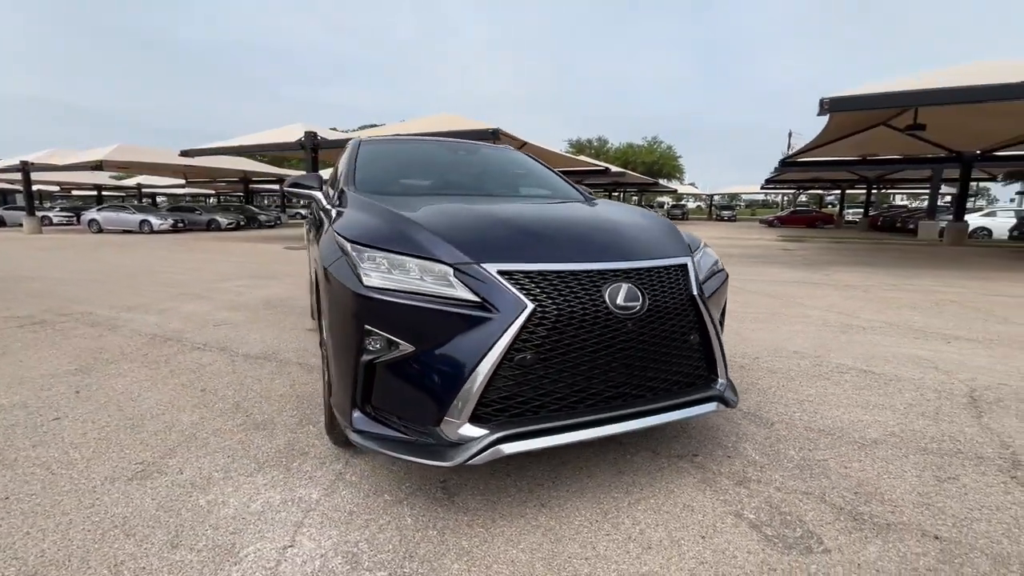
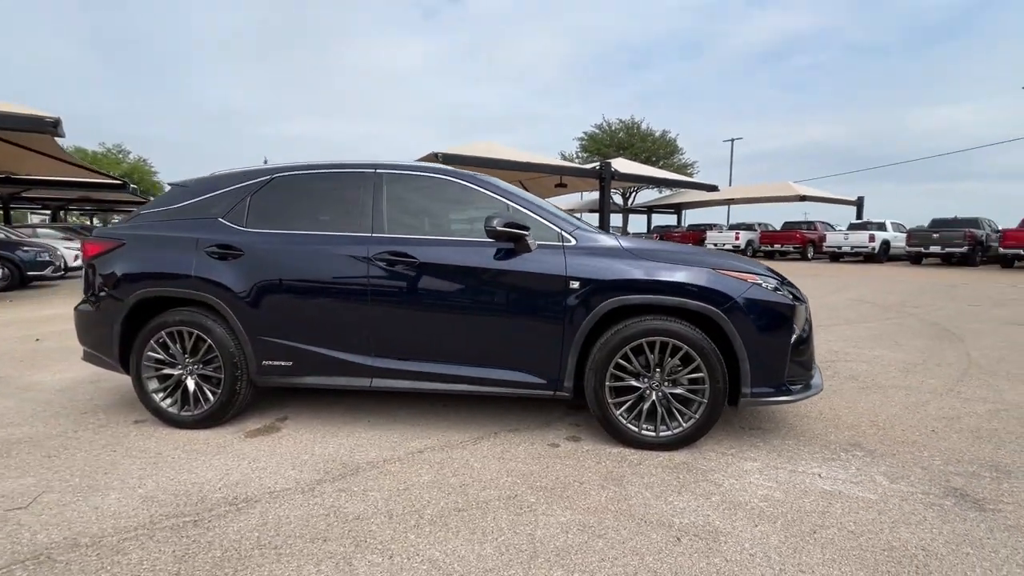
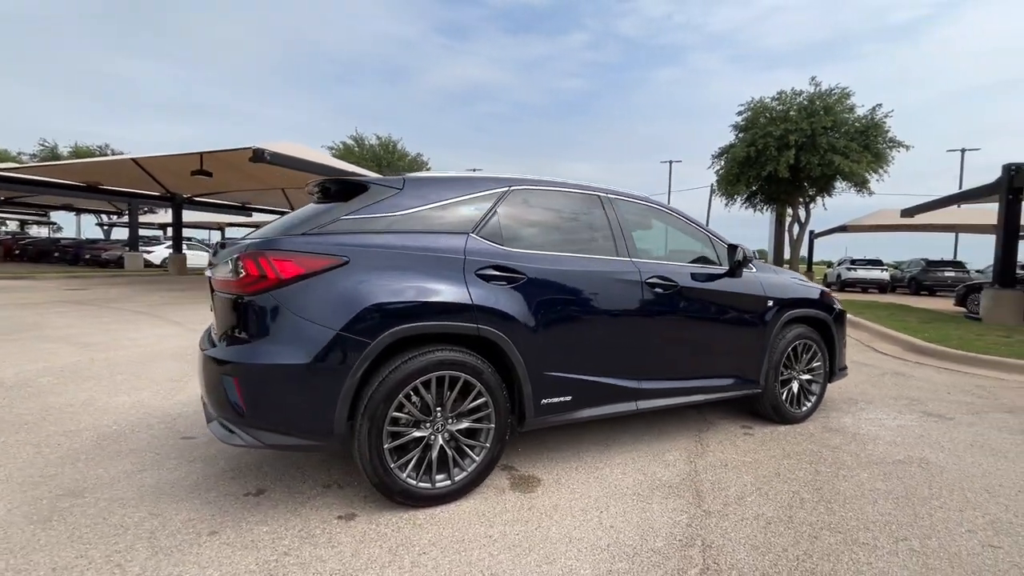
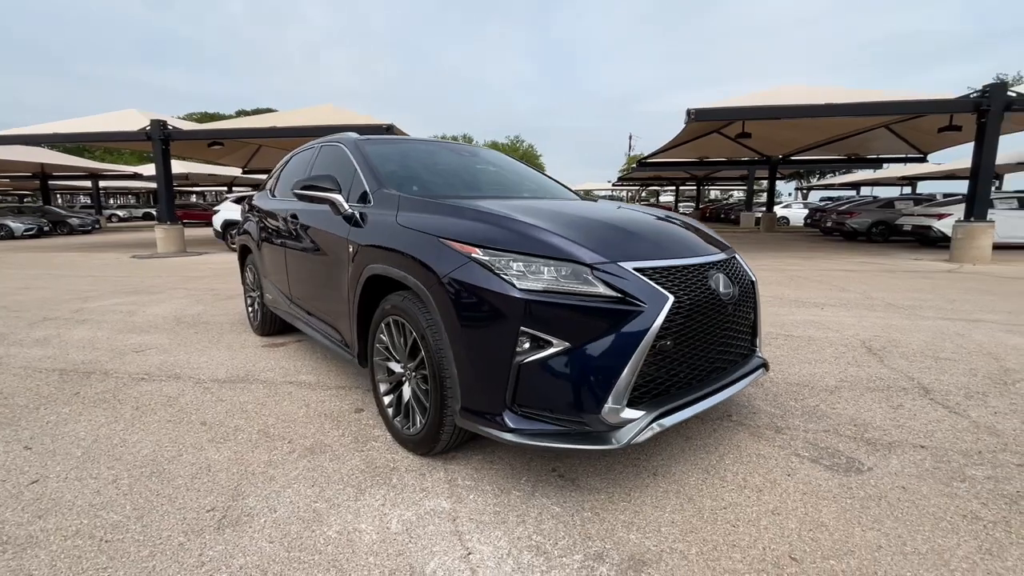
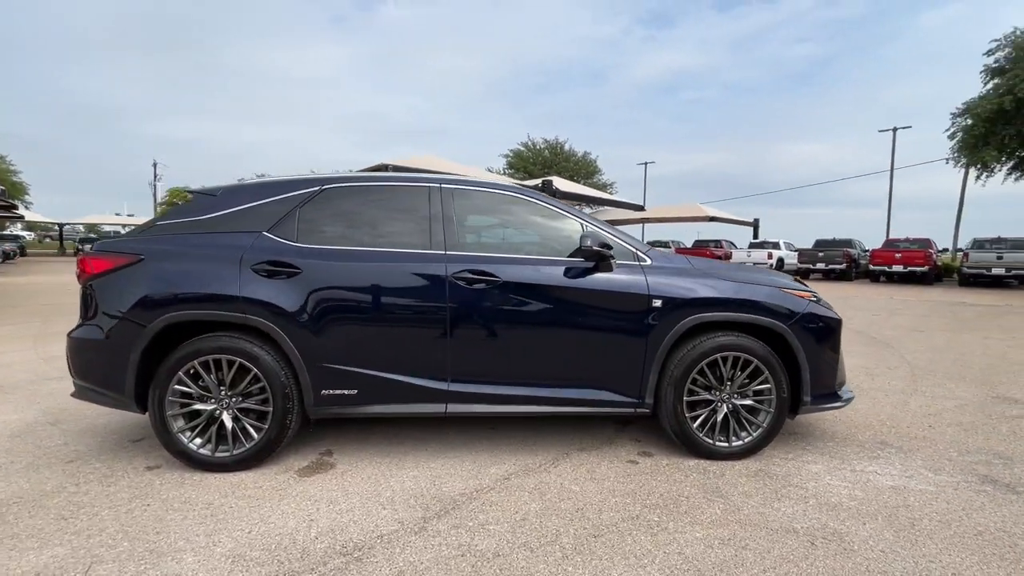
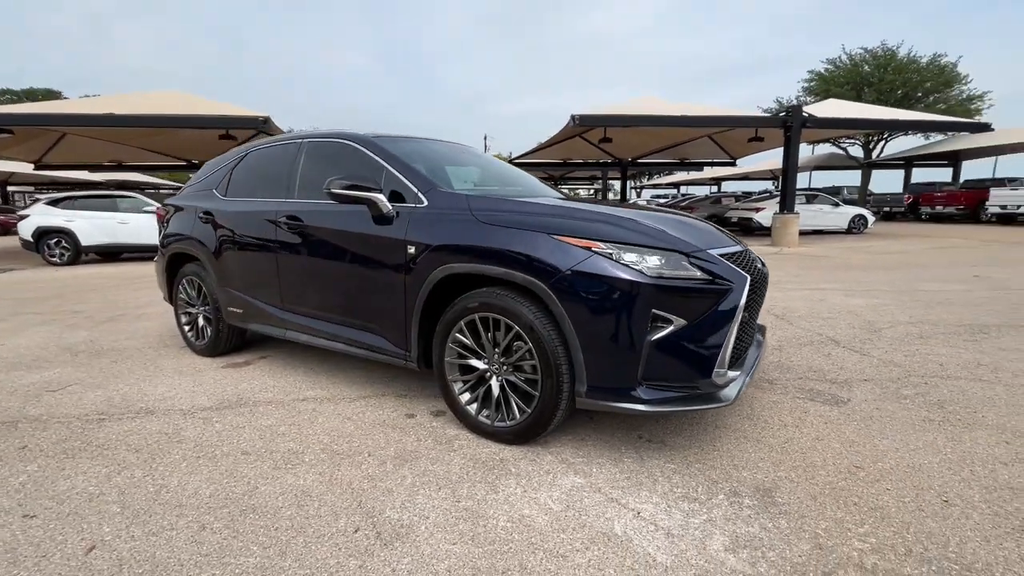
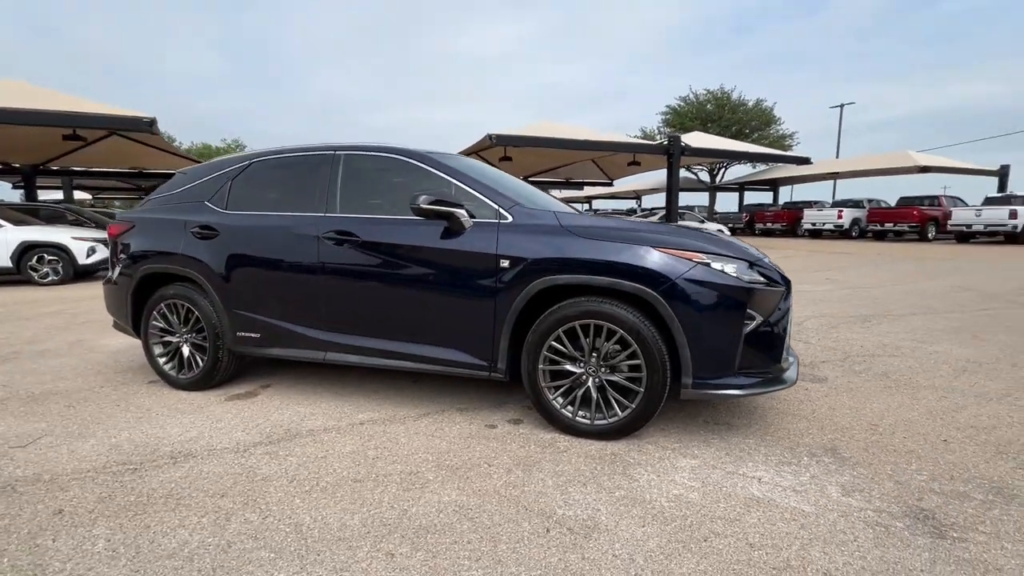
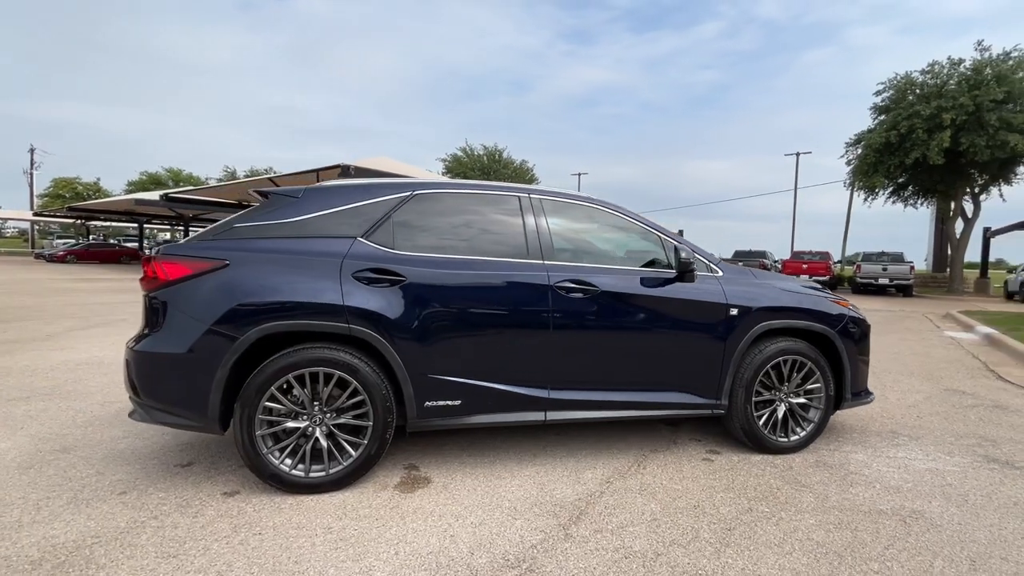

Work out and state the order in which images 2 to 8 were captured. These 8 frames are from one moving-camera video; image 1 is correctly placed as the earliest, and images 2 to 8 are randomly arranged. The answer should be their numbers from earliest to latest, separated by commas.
4, 6, 7, 2, 5, 8, 3
